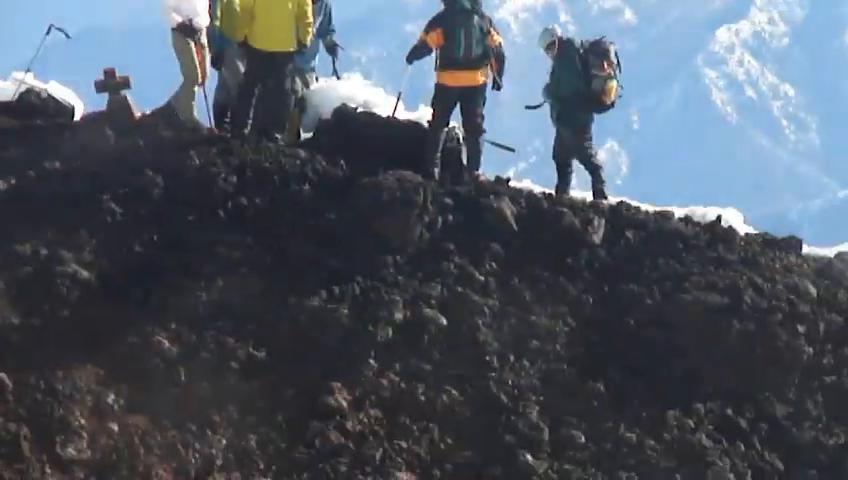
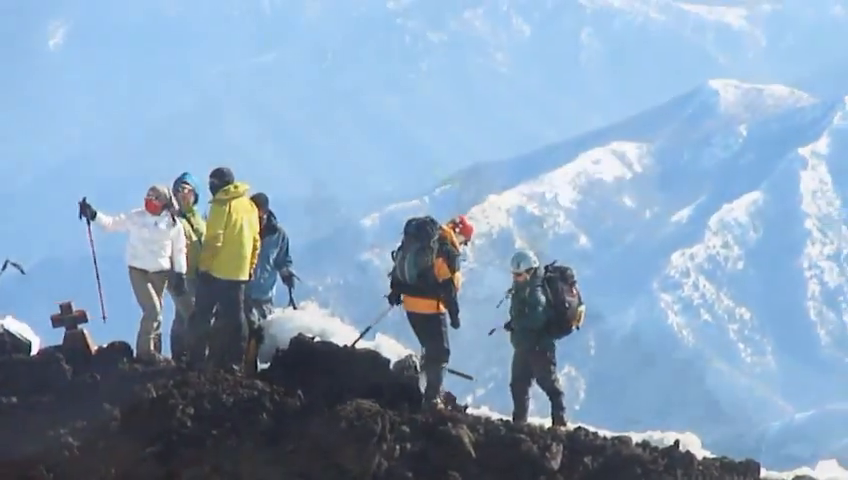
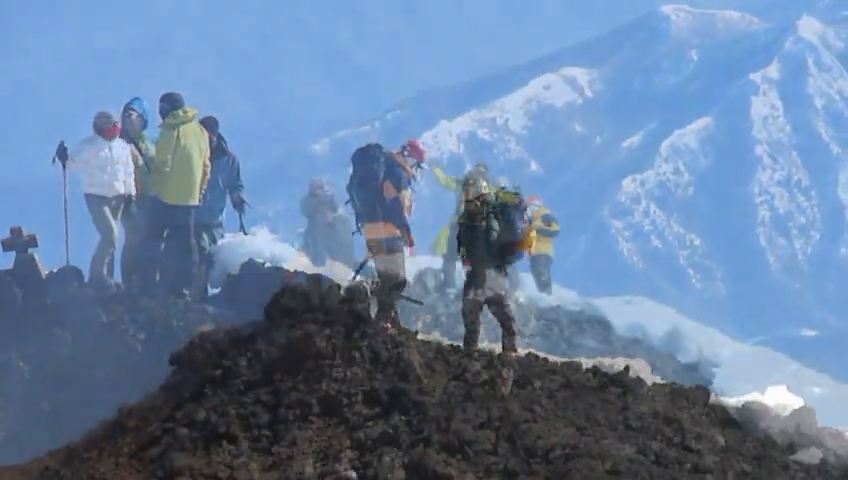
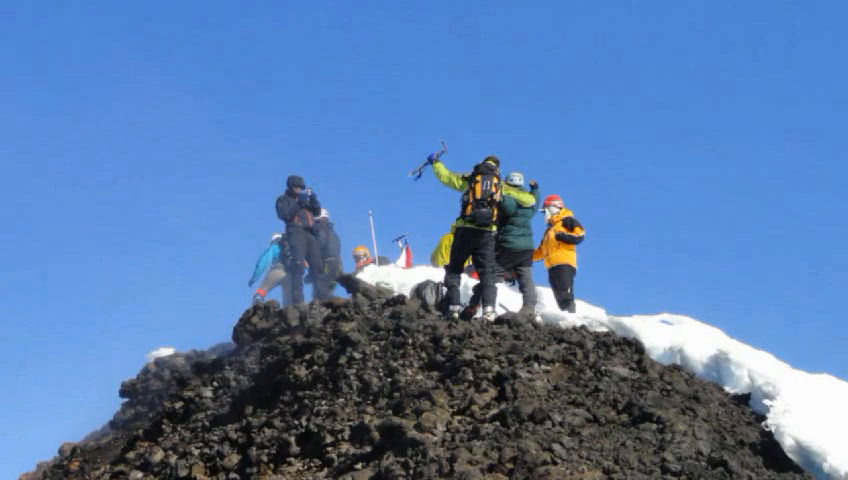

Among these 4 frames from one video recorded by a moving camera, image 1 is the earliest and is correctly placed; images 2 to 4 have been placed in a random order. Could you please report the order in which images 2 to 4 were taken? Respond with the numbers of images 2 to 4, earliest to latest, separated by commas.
2, 3, 4
